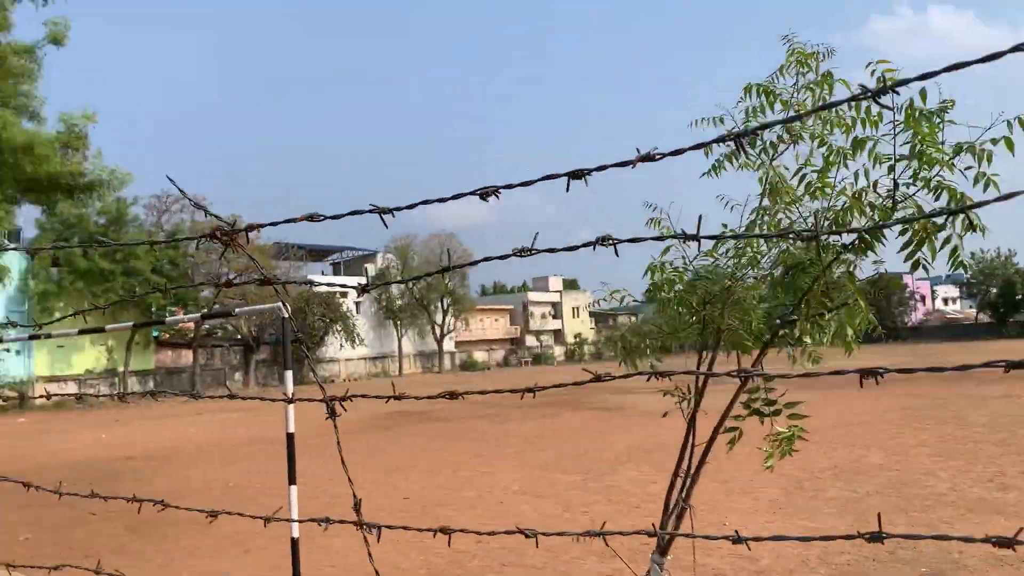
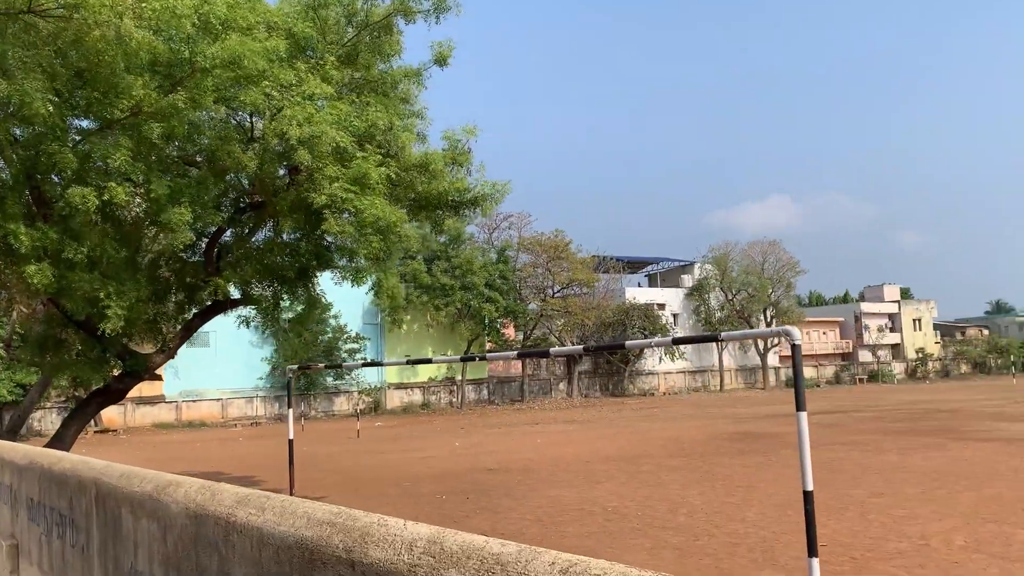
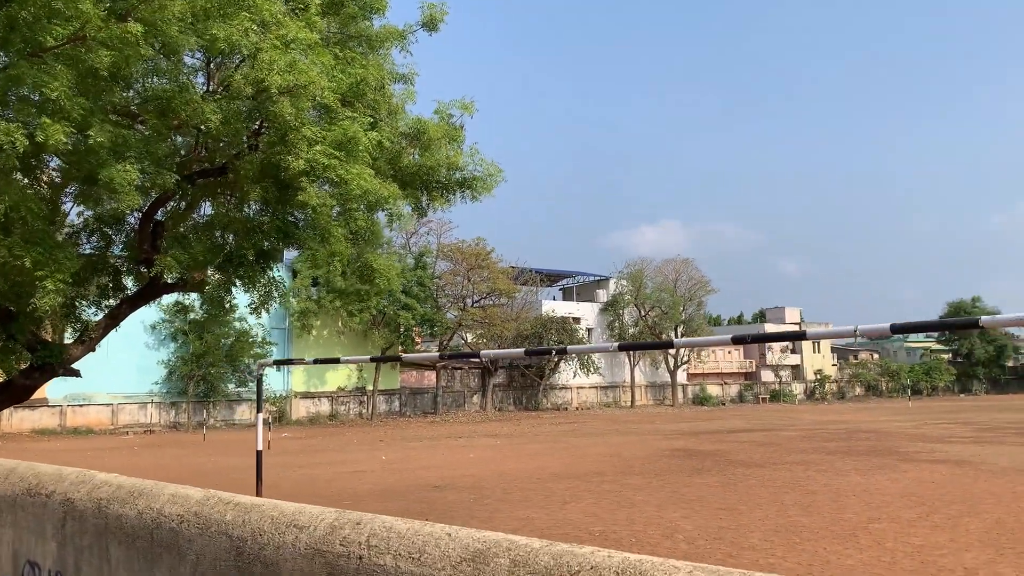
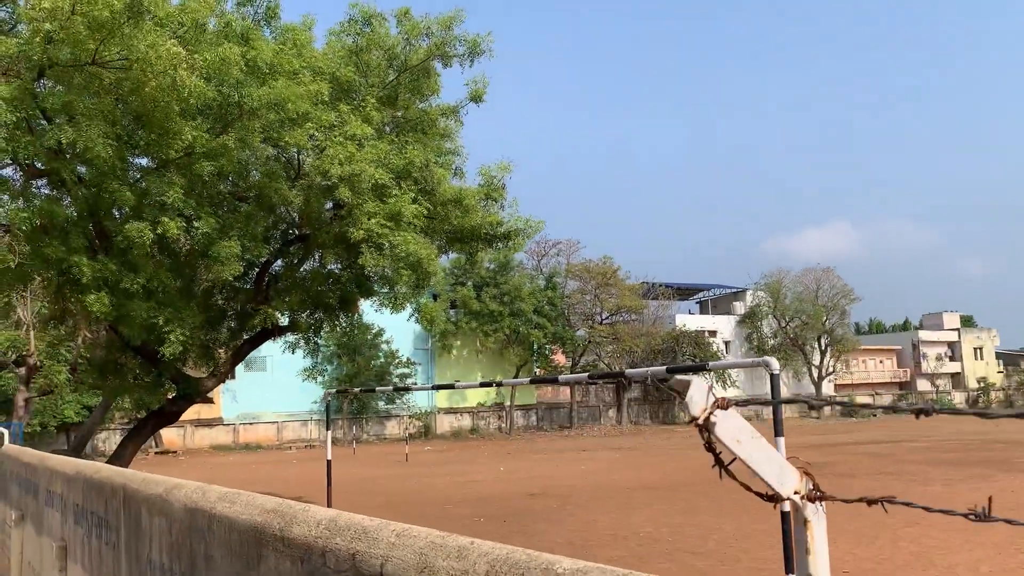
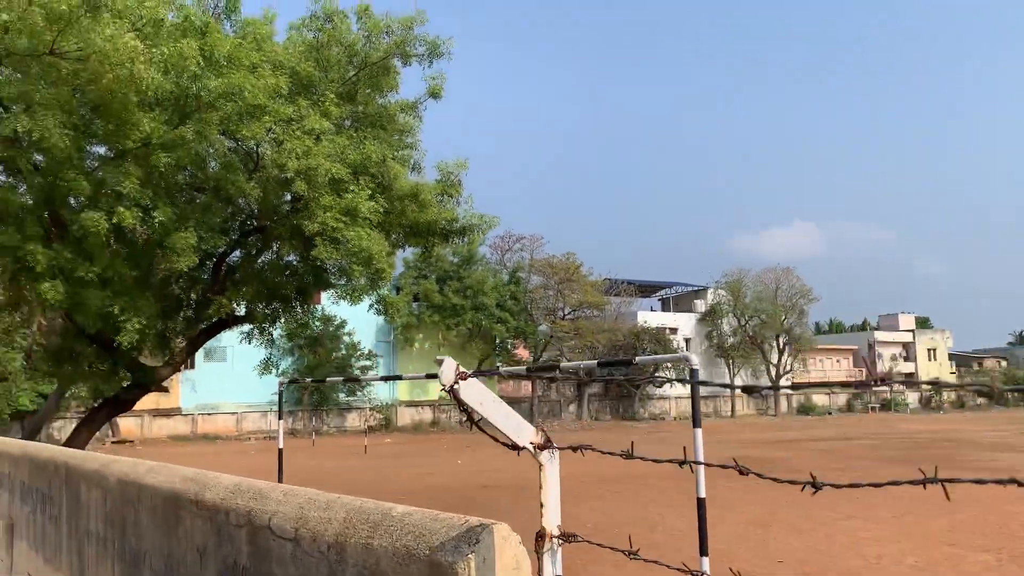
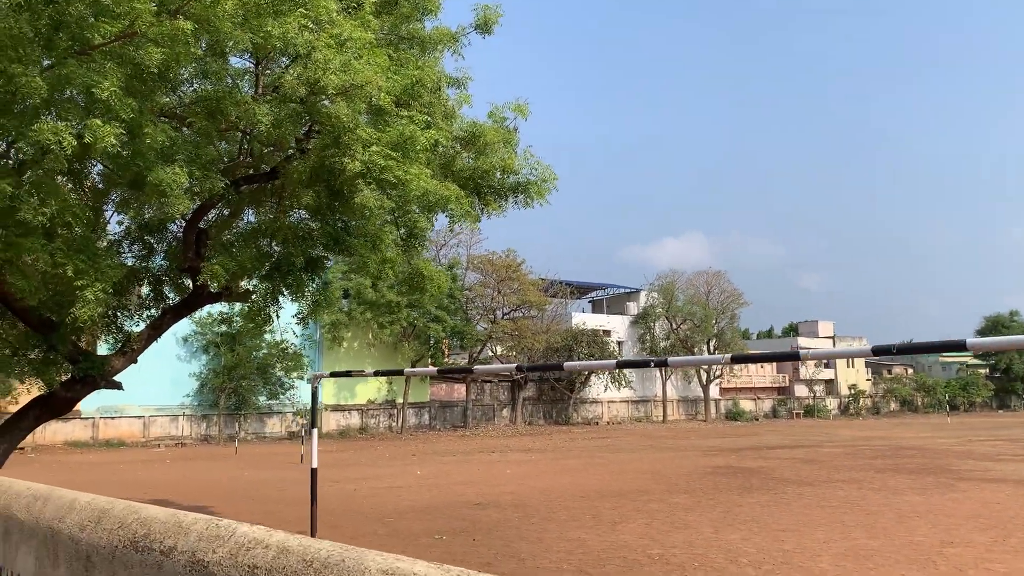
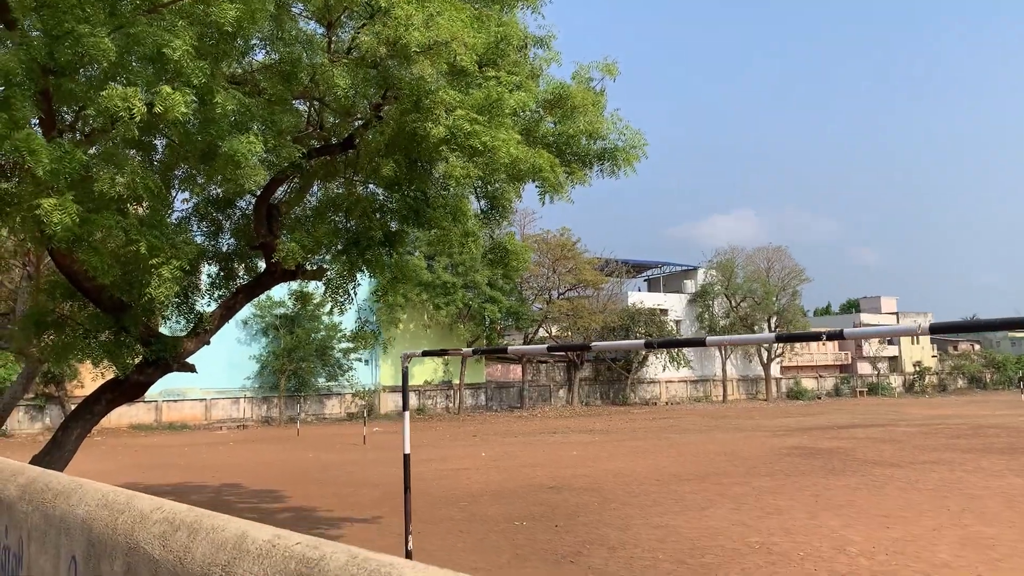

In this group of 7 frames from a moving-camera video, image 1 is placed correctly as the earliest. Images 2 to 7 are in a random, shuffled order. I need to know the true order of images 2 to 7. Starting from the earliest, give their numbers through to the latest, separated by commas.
5, 4, 2, 3, 6, 7
